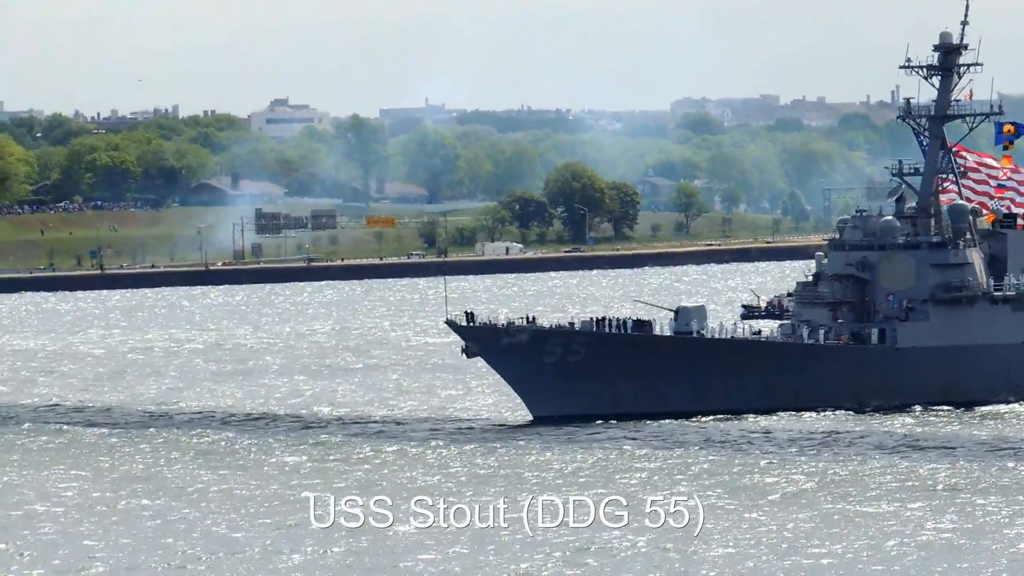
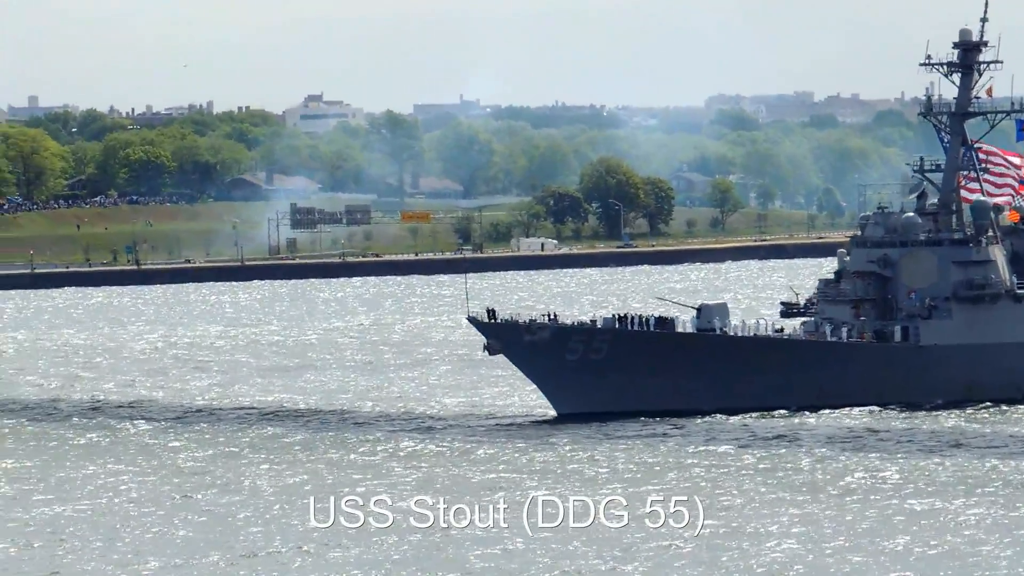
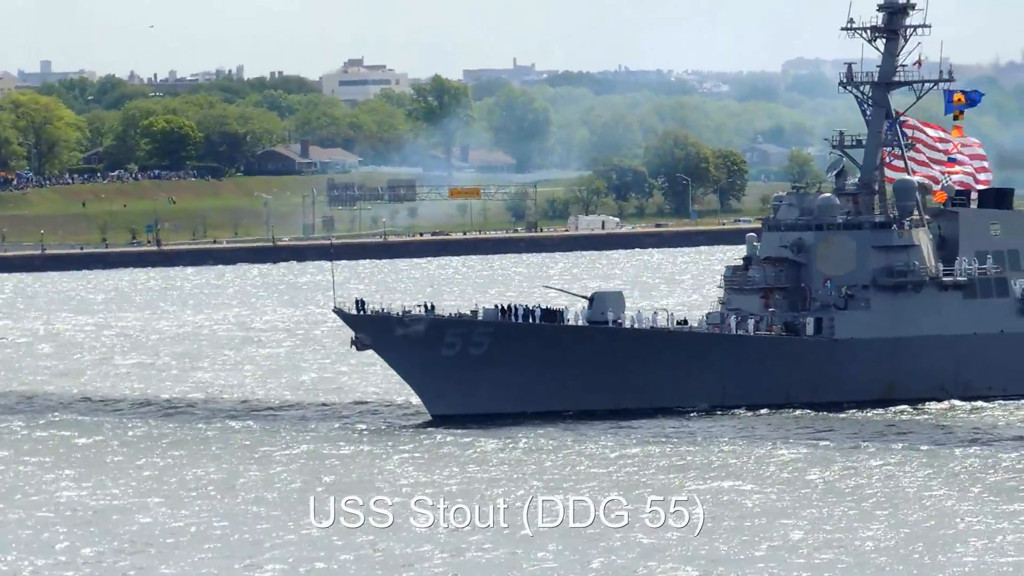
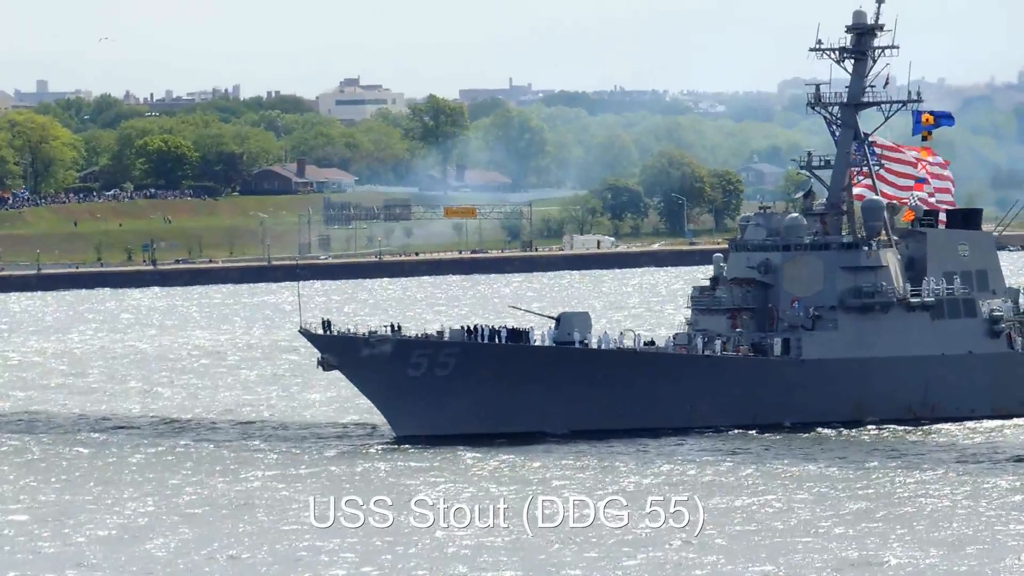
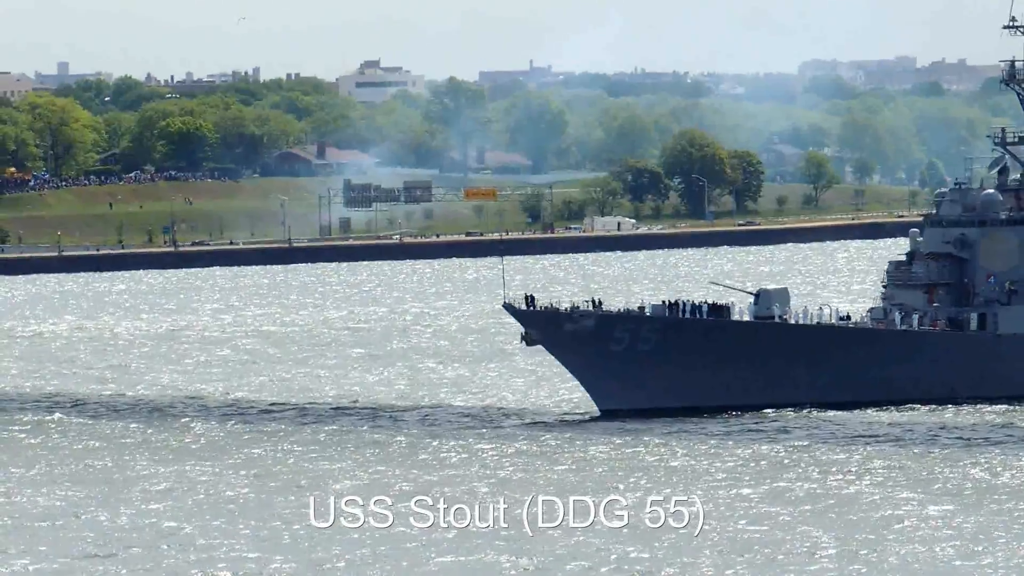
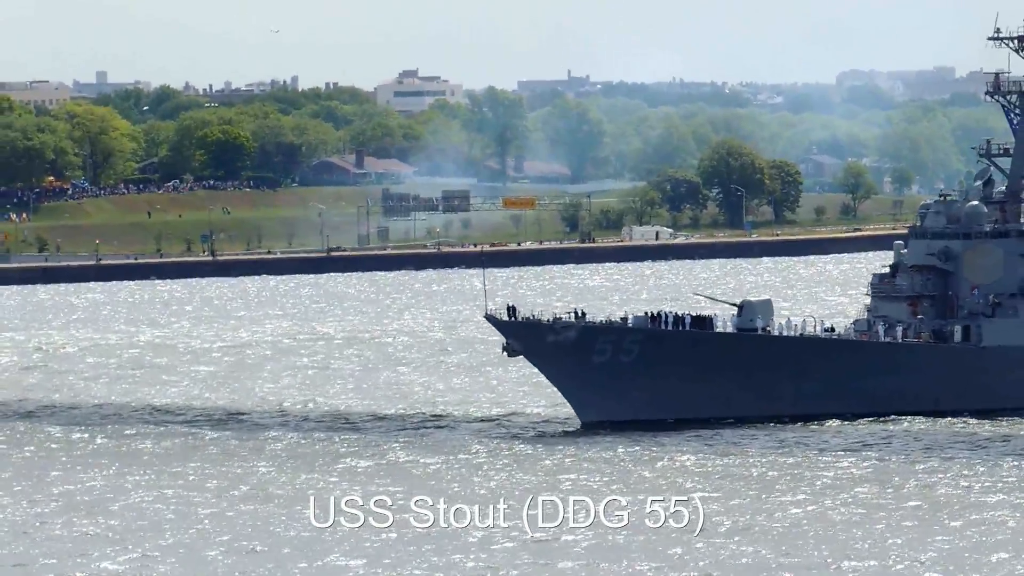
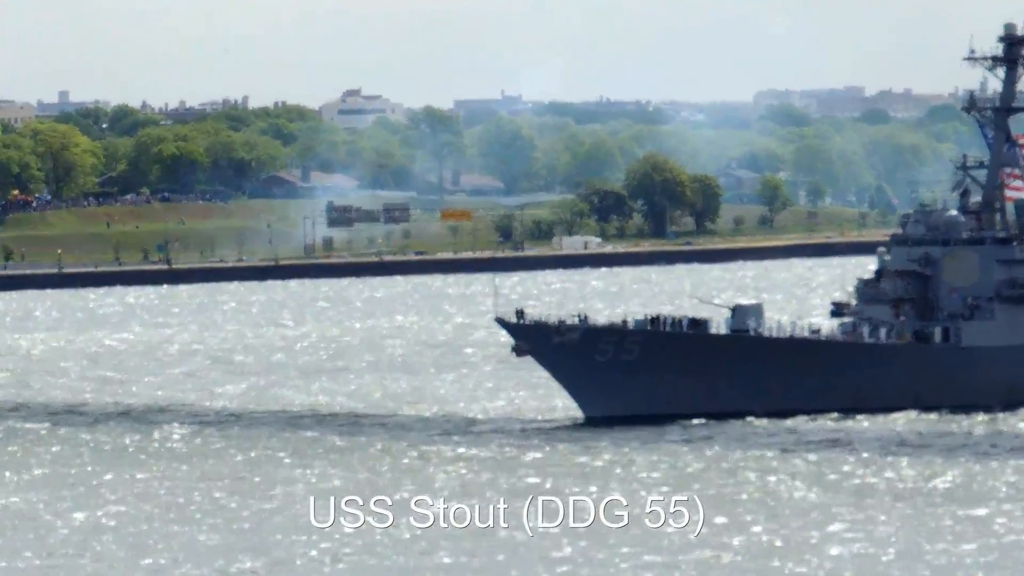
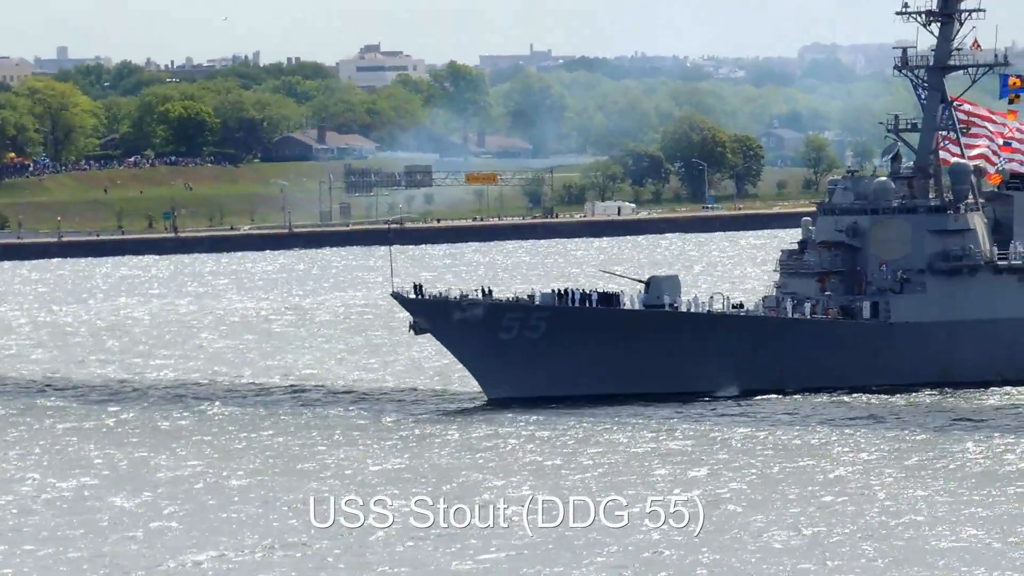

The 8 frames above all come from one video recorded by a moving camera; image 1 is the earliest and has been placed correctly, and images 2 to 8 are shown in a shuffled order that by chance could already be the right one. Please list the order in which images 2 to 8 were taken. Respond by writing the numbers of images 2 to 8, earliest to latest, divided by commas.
2, 7, 5, 6, 8, 3, 4
